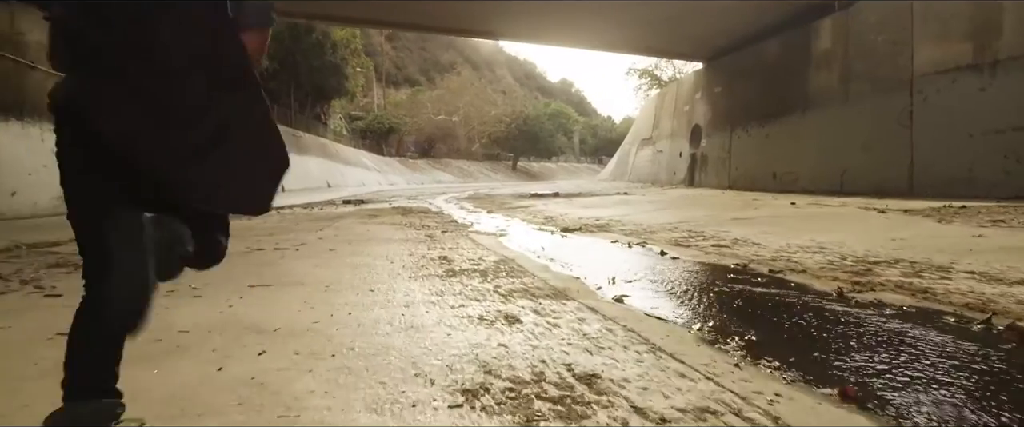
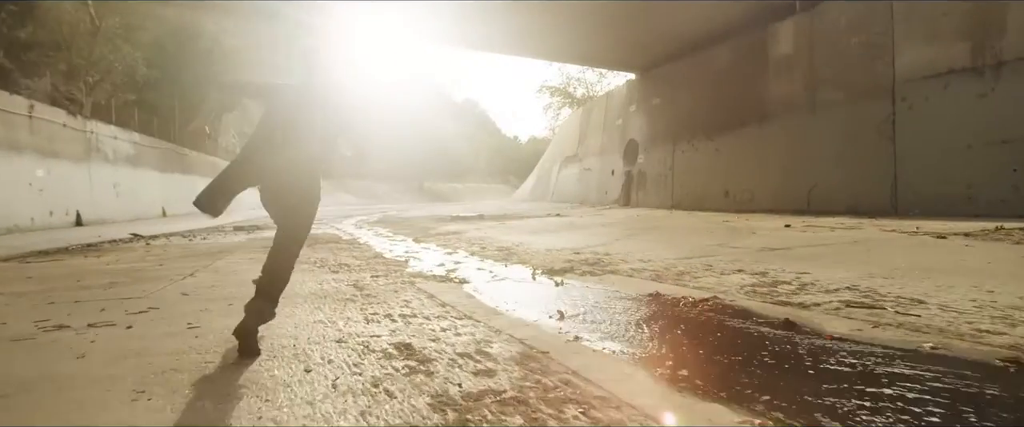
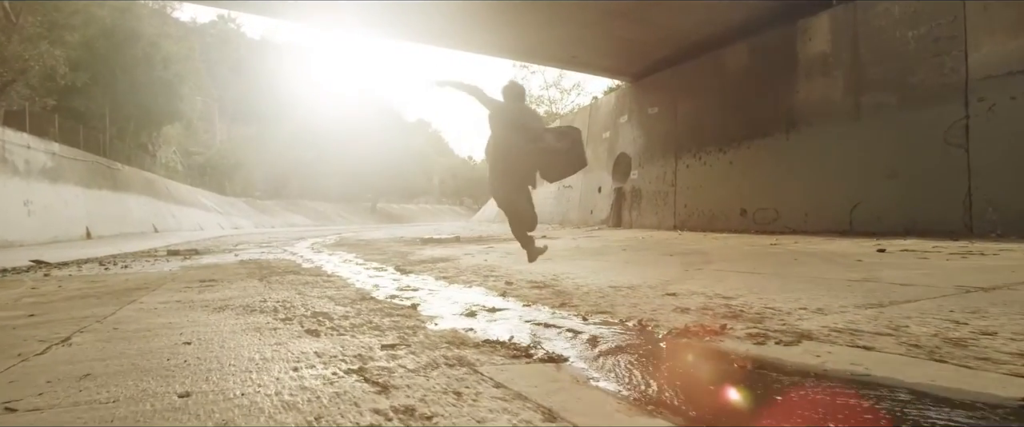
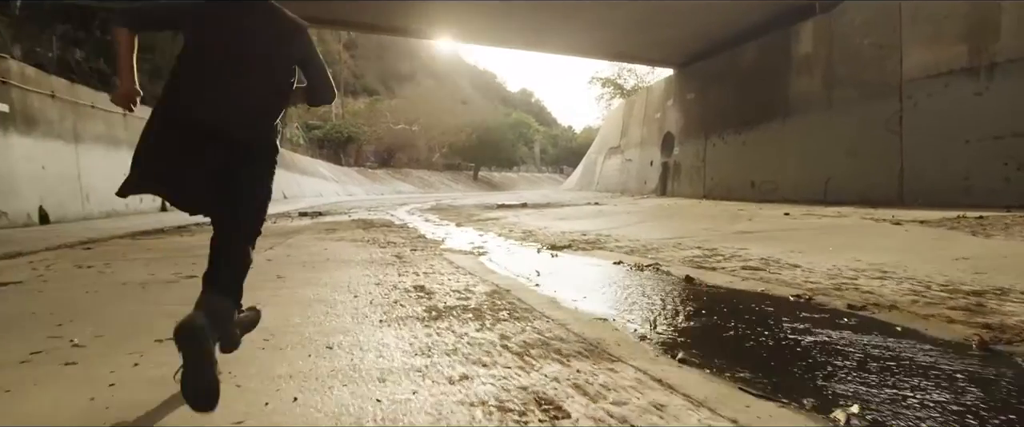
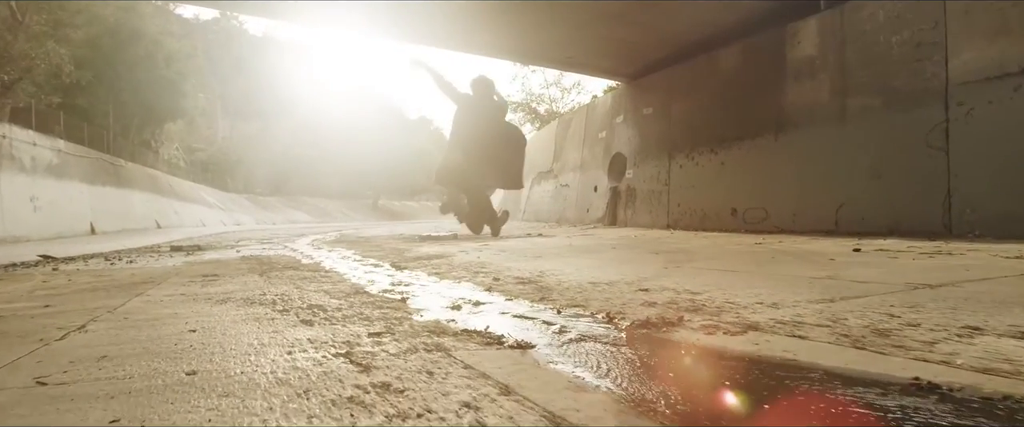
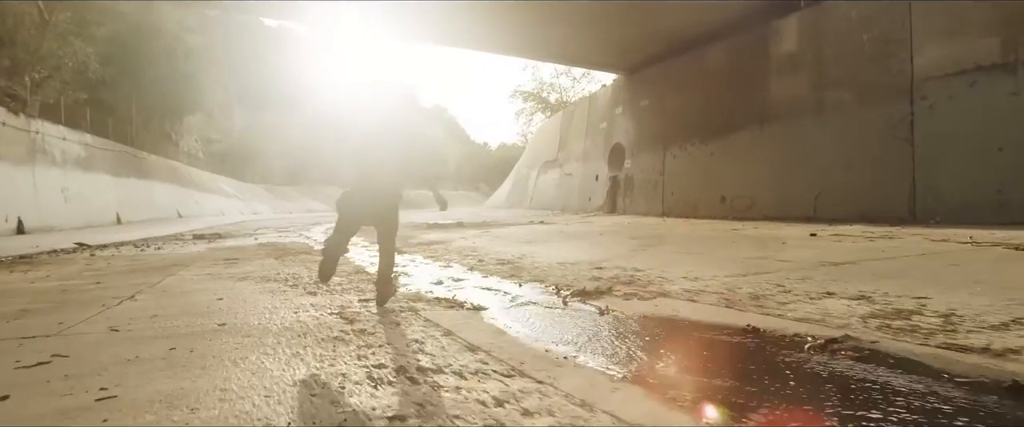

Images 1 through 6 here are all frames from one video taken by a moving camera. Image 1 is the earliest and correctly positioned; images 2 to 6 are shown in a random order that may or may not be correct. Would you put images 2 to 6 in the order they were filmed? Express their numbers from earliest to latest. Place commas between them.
4, 2, 6, 5, 3
